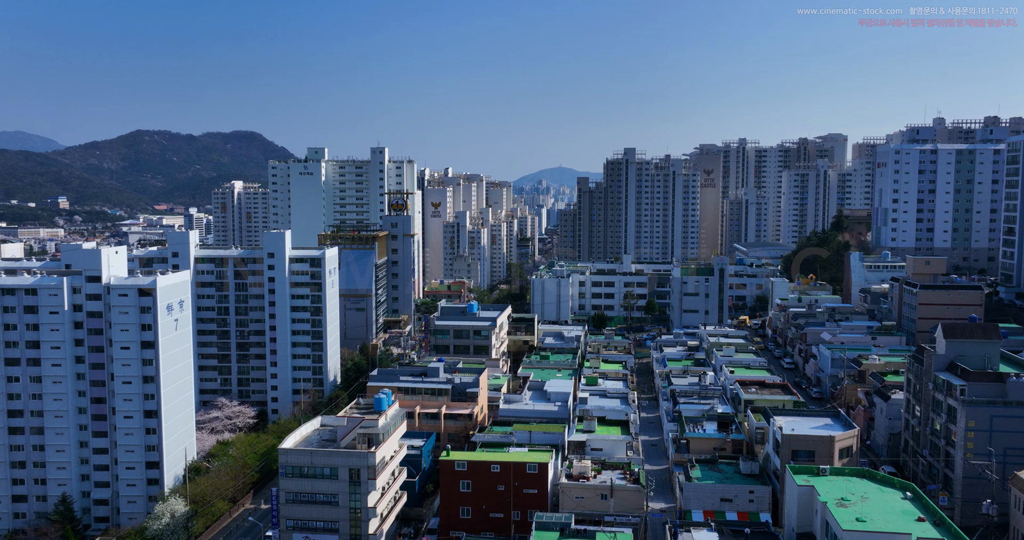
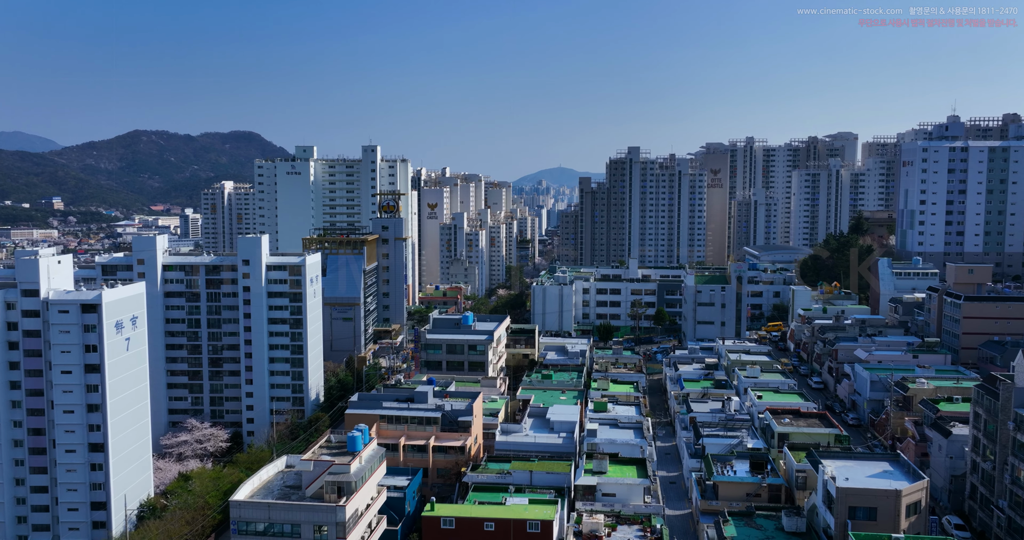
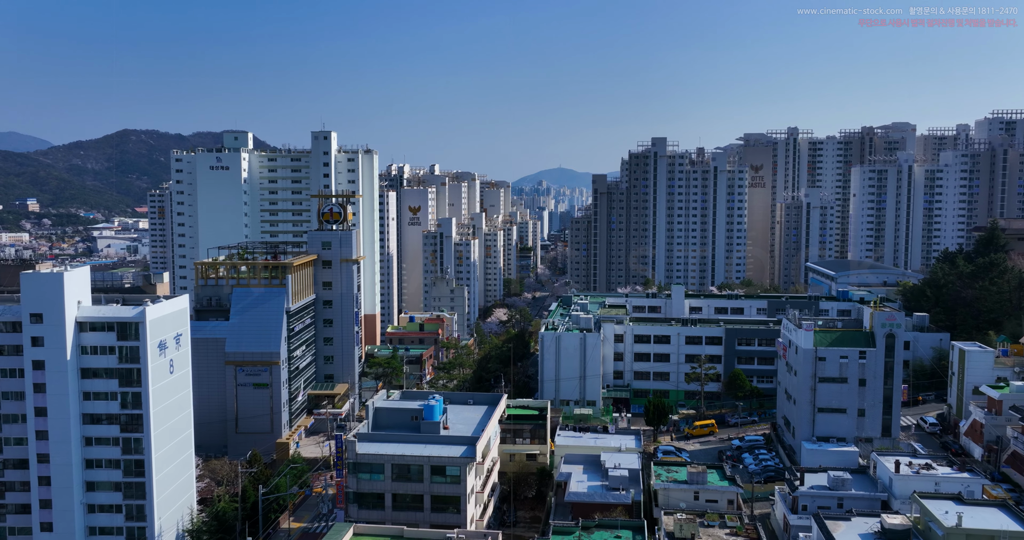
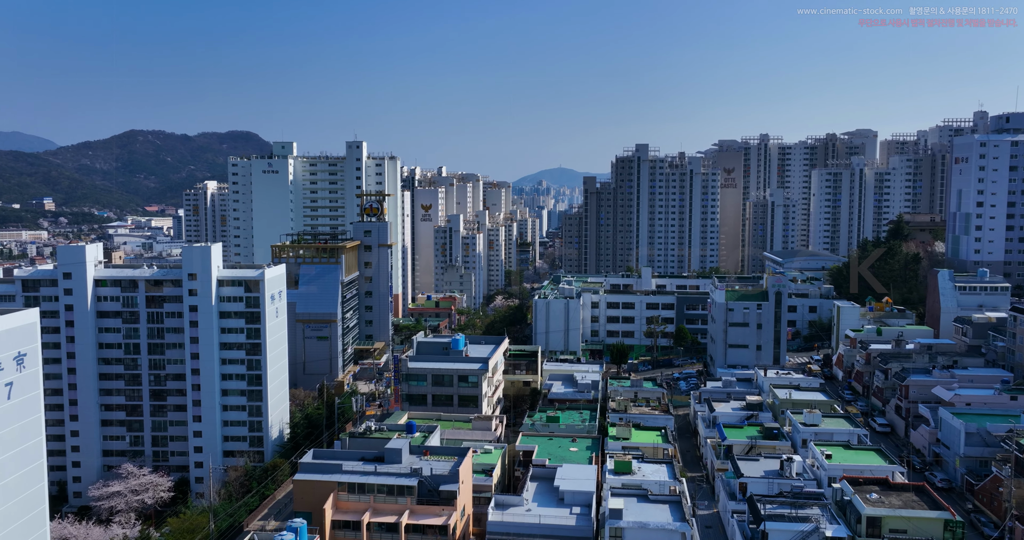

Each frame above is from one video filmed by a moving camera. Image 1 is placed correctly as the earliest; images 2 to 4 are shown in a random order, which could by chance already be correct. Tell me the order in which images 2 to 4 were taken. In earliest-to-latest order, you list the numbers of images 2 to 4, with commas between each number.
2, 4, 3
